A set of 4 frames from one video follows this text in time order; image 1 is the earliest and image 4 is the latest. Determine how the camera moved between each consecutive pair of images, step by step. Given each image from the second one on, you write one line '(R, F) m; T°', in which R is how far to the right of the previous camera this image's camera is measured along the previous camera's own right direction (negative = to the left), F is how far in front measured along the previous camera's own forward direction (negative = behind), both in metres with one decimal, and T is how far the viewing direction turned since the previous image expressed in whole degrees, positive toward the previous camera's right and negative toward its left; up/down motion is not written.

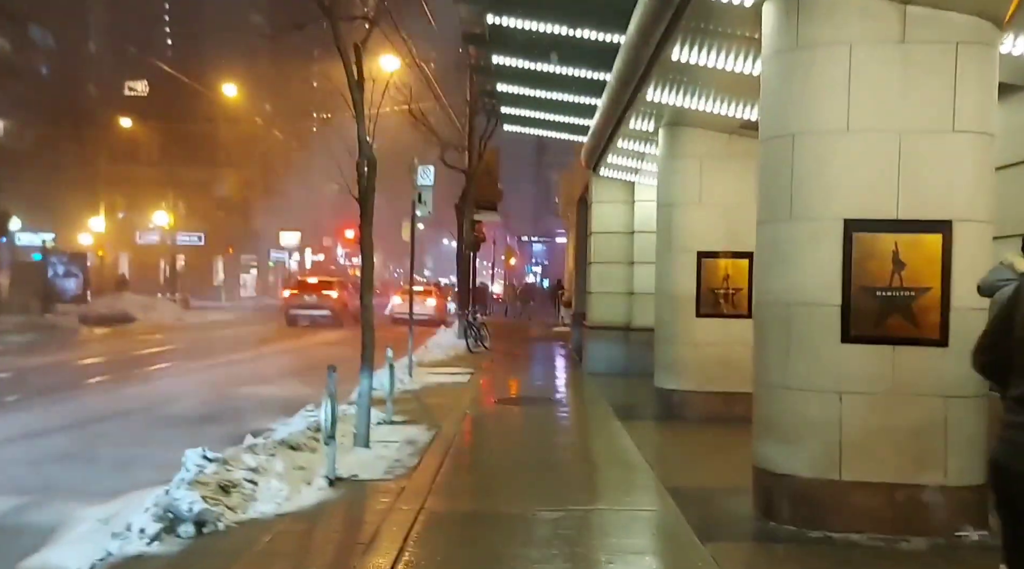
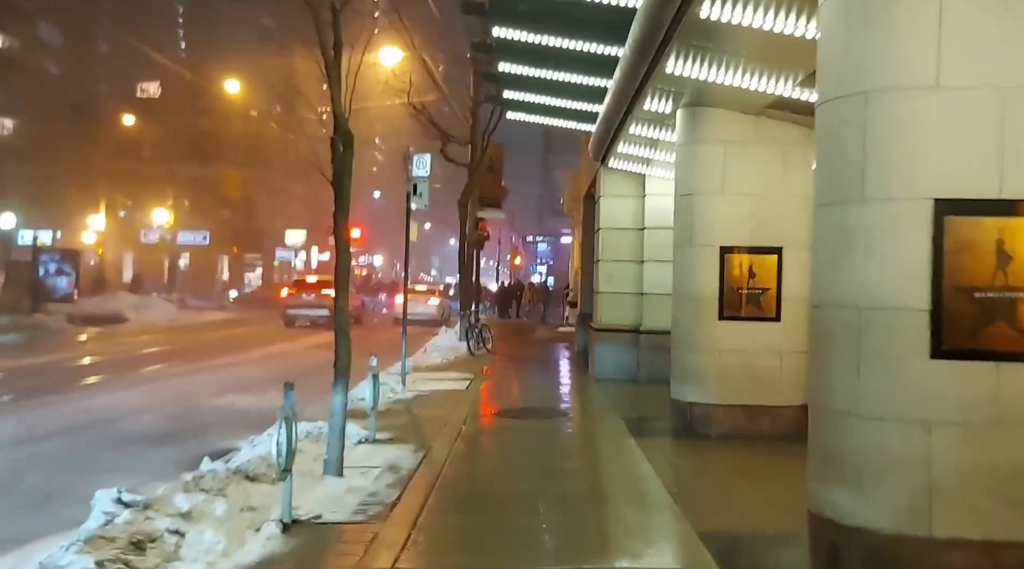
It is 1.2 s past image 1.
(+0.1, +1.2) m; 0°
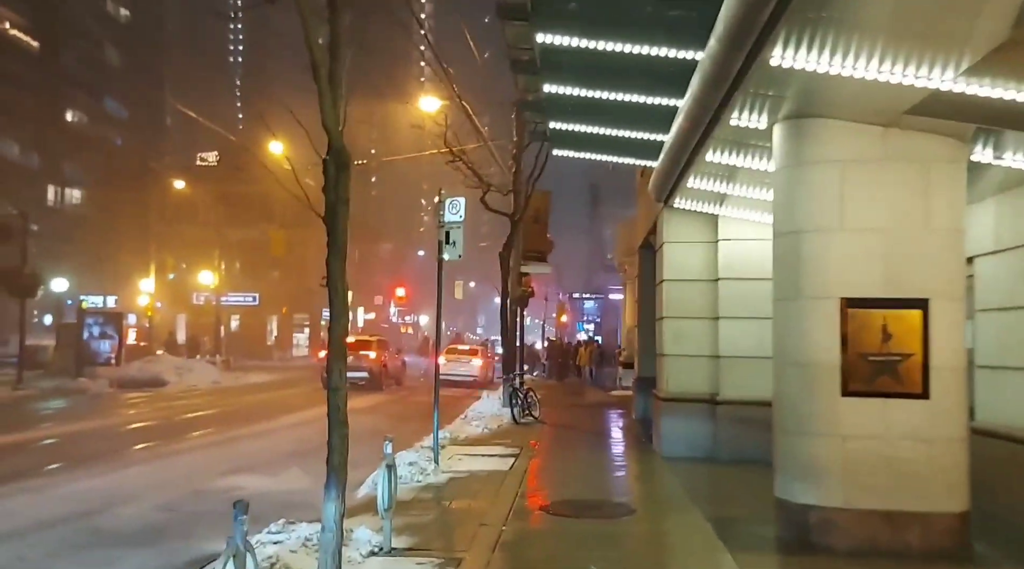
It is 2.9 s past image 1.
(-0.1, +2.1) m; -3°
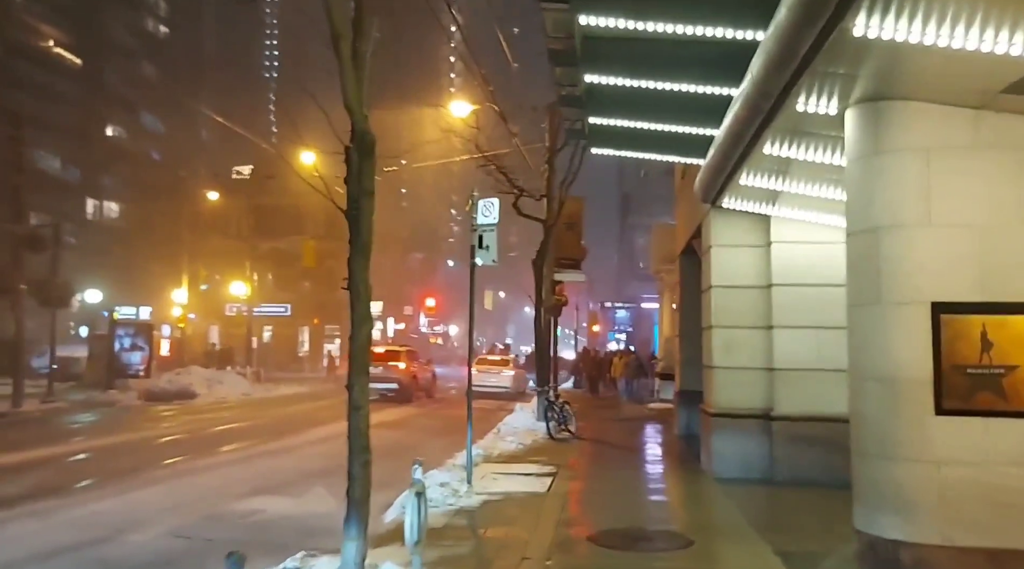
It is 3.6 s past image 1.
(-0.1, +0.8) m; -2°
